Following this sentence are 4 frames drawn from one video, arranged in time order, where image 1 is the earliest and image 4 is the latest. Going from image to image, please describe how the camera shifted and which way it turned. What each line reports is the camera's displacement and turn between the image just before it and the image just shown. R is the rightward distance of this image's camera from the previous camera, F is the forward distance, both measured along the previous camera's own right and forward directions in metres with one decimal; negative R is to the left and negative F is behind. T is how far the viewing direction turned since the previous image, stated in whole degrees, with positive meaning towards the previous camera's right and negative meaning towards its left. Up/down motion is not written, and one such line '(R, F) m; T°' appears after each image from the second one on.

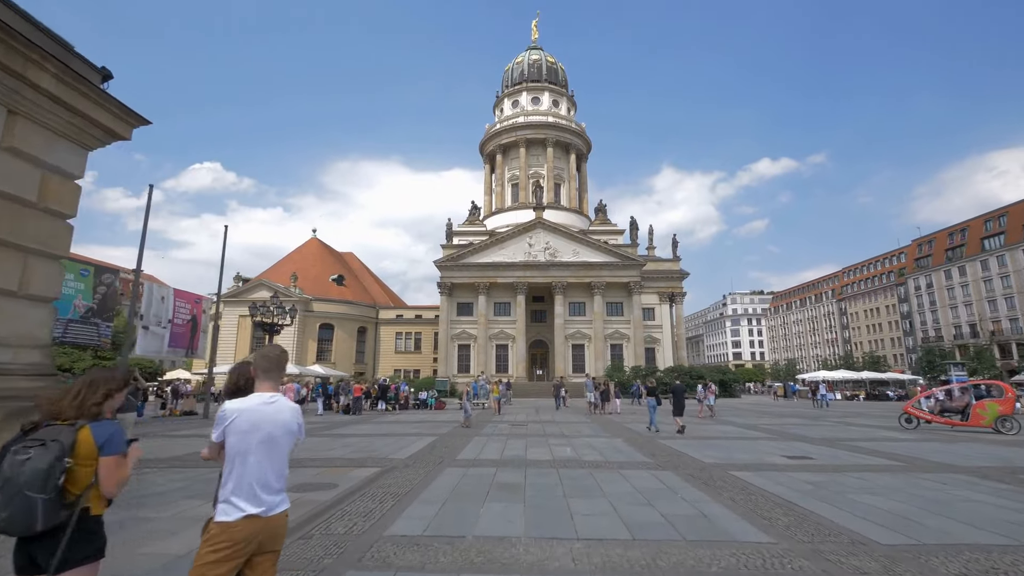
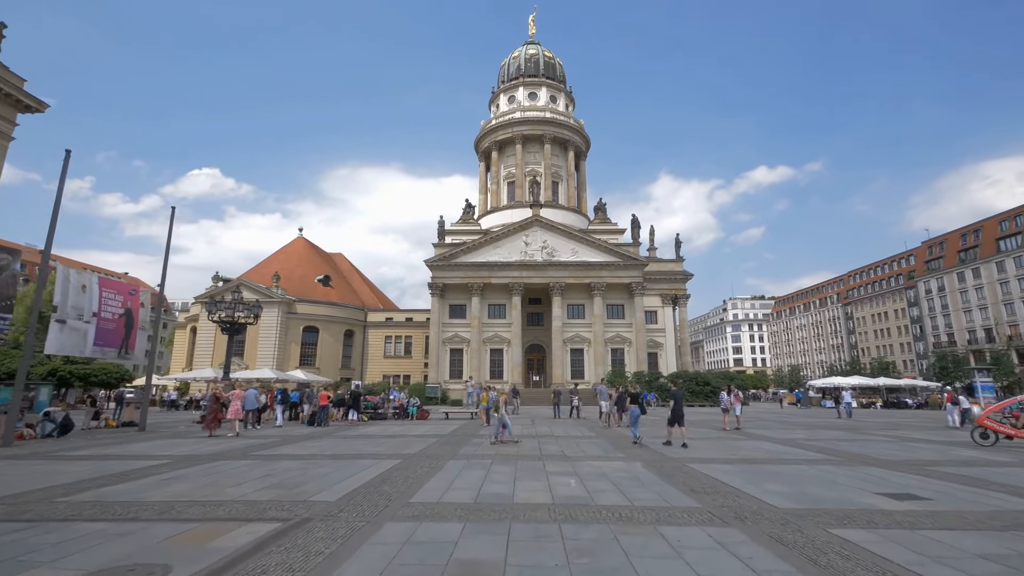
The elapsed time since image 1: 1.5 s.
(+0.2, +3.2) m; 0°
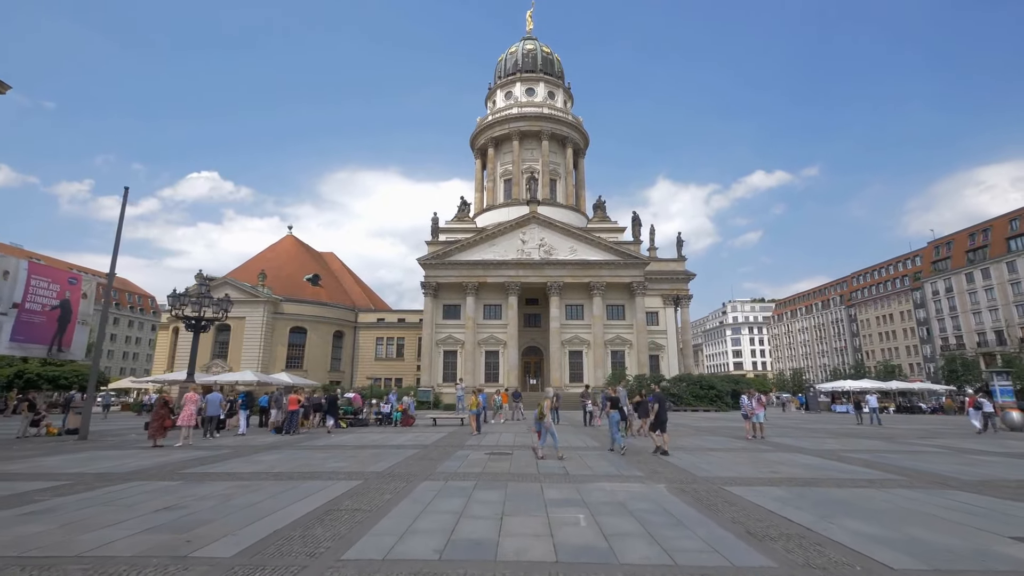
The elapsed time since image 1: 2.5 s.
(+0.1, +2.3) m; 0°
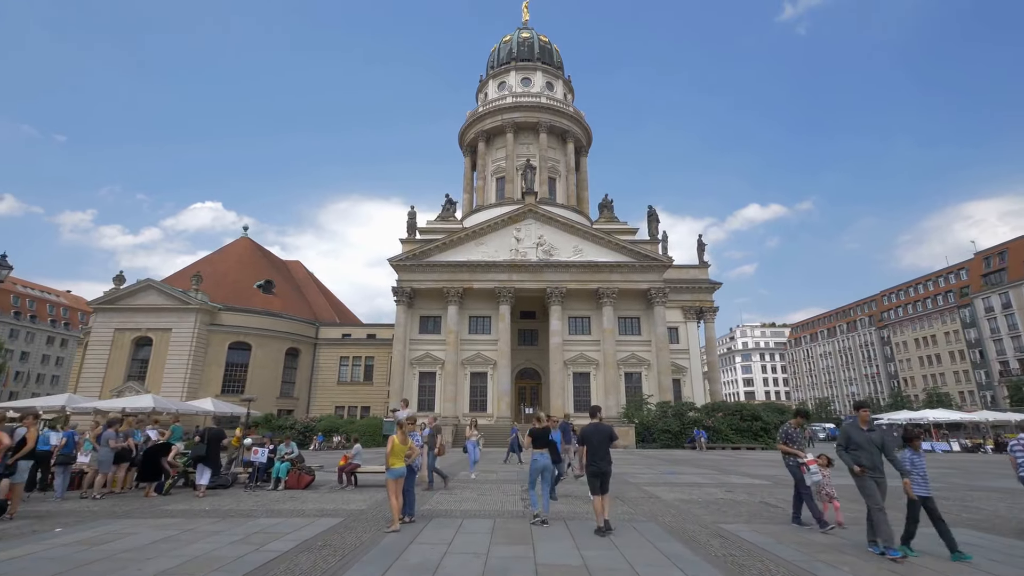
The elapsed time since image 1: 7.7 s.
(+0.3, +10.1) m; +1°
